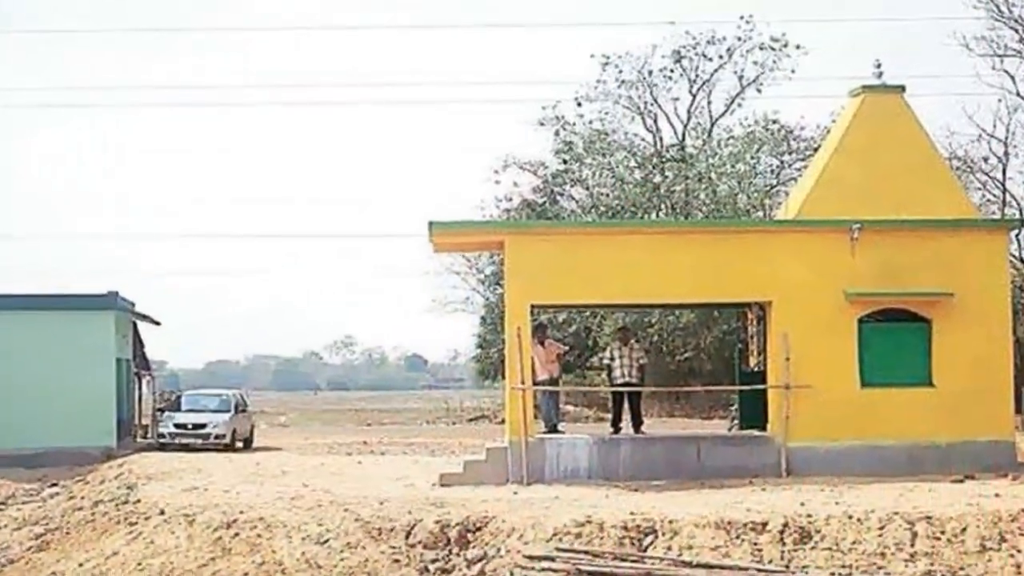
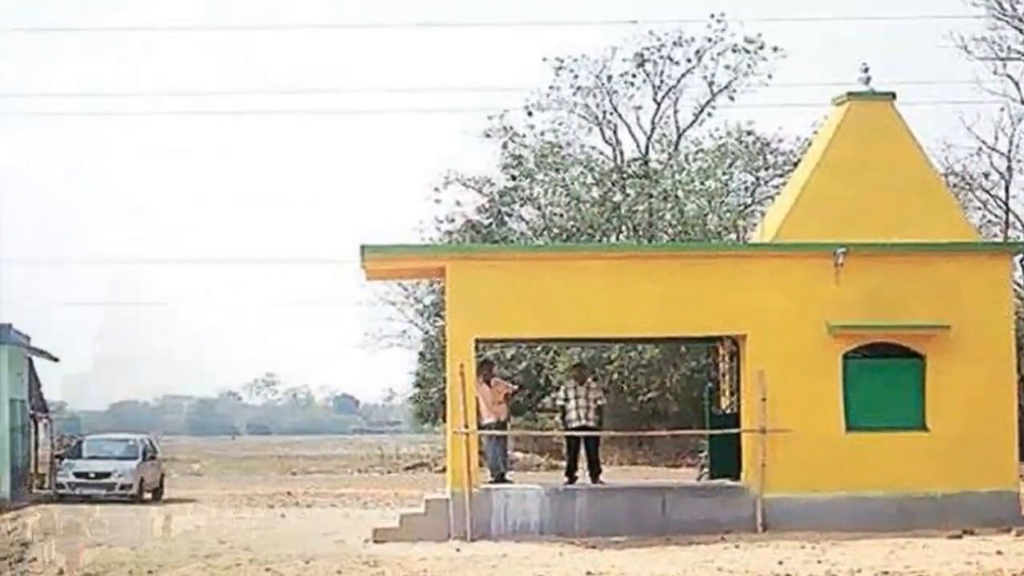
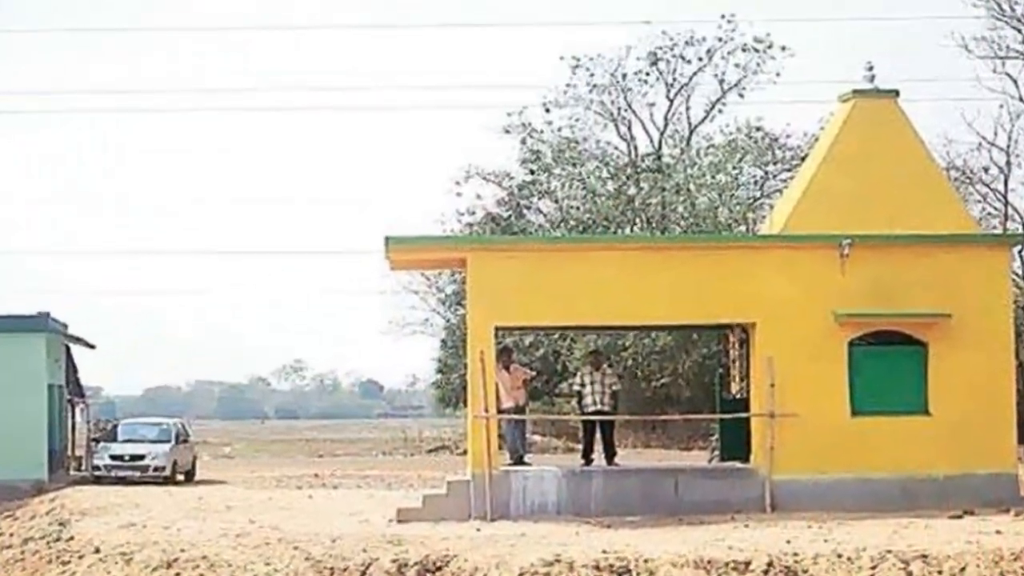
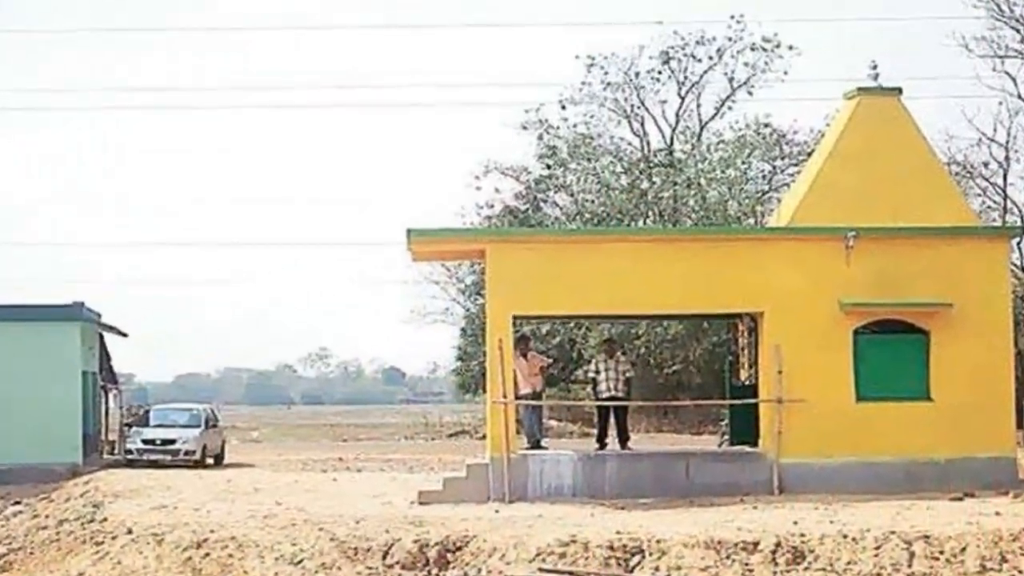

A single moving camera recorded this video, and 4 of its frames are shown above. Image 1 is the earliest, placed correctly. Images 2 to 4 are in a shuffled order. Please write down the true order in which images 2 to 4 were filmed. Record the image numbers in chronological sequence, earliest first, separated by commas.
4, 3, 2
